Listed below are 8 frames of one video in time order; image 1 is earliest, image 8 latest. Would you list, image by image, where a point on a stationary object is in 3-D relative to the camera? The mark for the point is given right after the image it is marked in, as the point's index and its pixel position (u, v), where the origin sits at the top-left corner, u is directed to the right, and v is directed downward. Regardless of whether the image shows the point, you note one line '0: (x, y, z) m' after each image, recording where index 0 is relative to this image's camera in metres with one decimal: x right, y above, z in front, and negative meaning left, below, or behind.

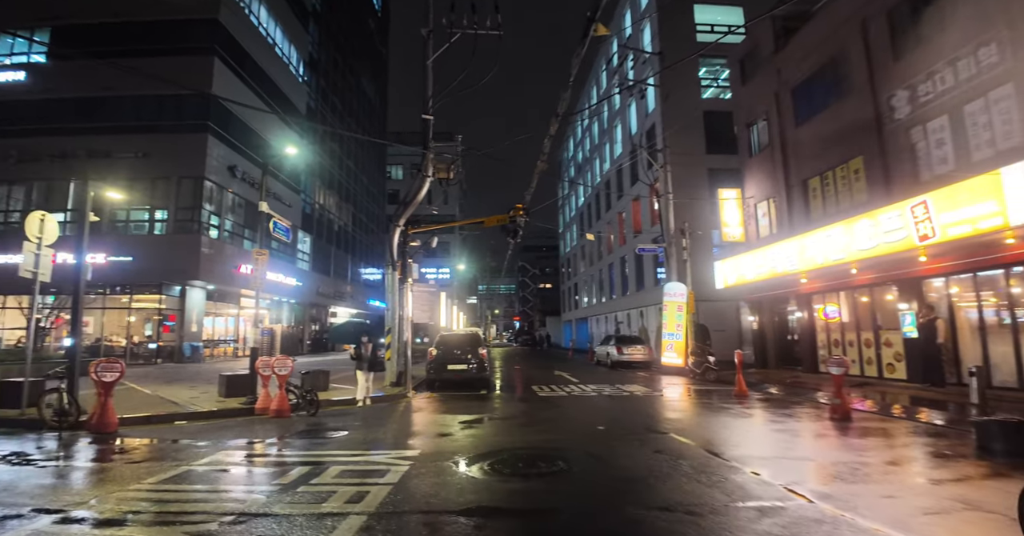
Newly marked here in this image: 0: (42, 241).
0: (-9.8, +0.5, +10.3) m
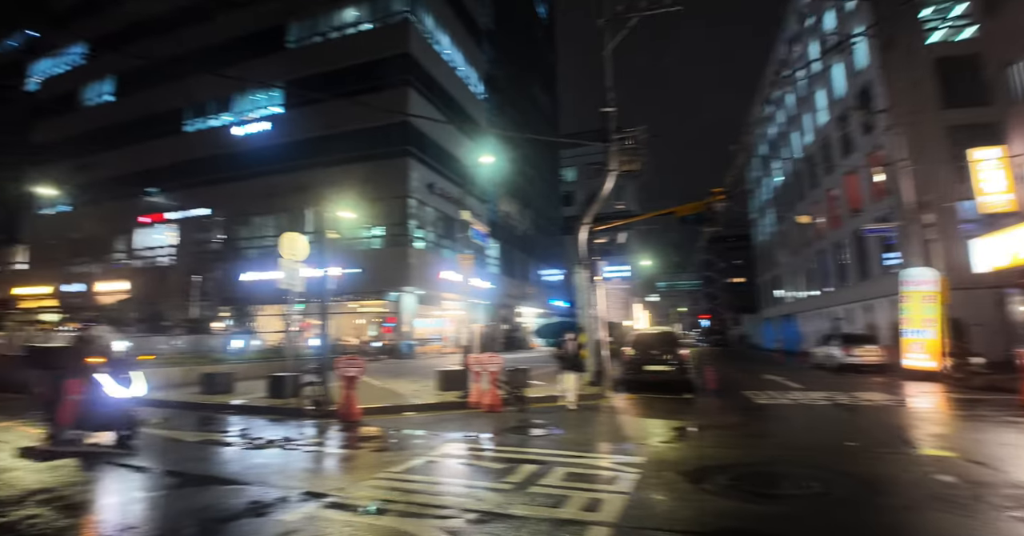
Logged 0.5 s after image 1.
0: (-5.3, +0.3, +12.3) m
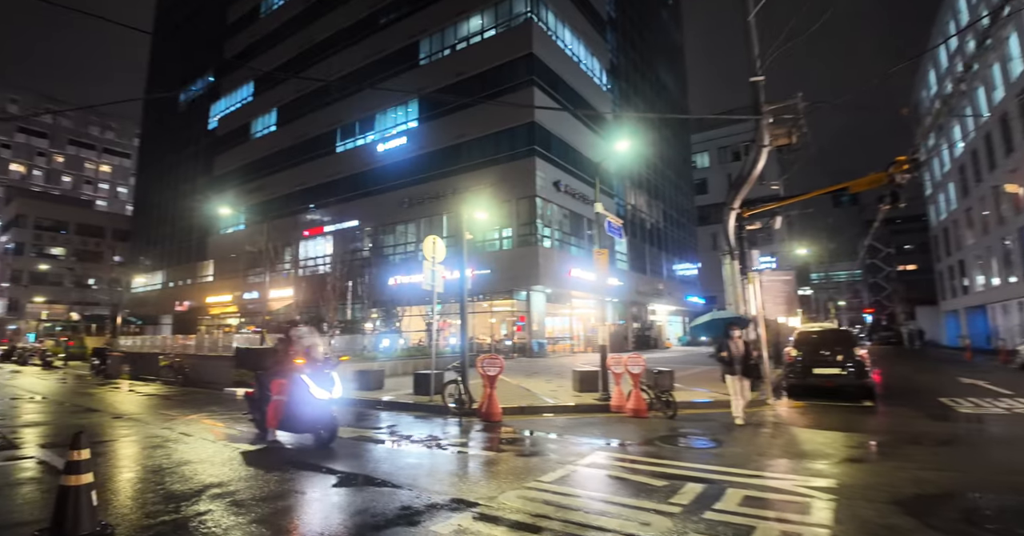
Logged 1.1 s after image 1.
0: (-1.9, +0.3, +12.5) m
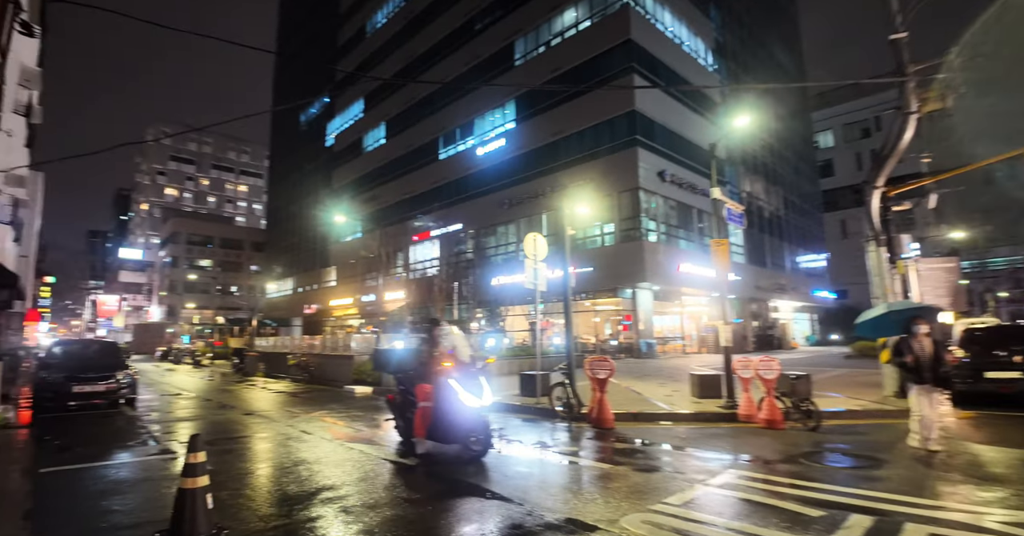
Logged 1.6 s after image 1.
0: (+0.6, +0.3, +12.1) m
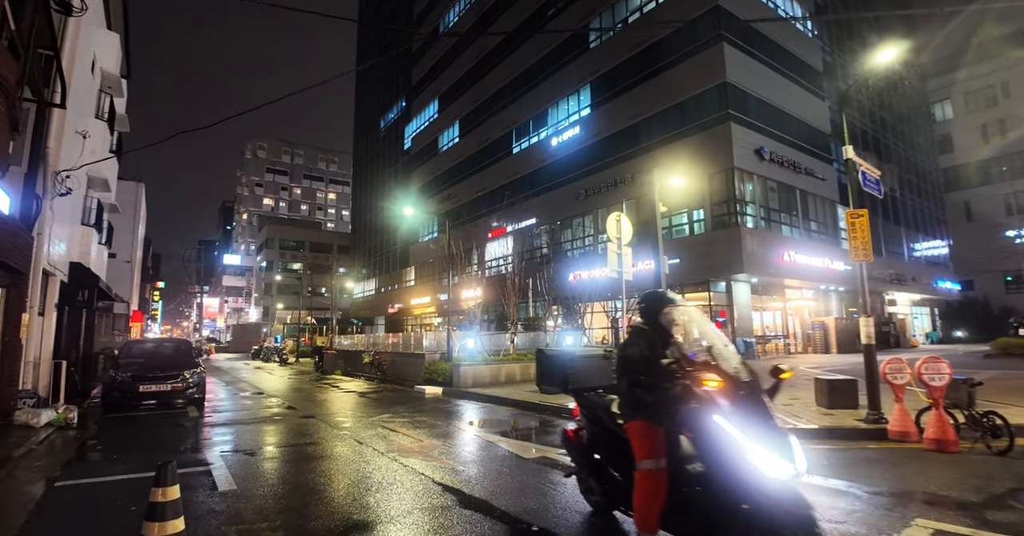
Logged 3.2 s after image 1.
0: (+2.3, +0.6, +10.5) m
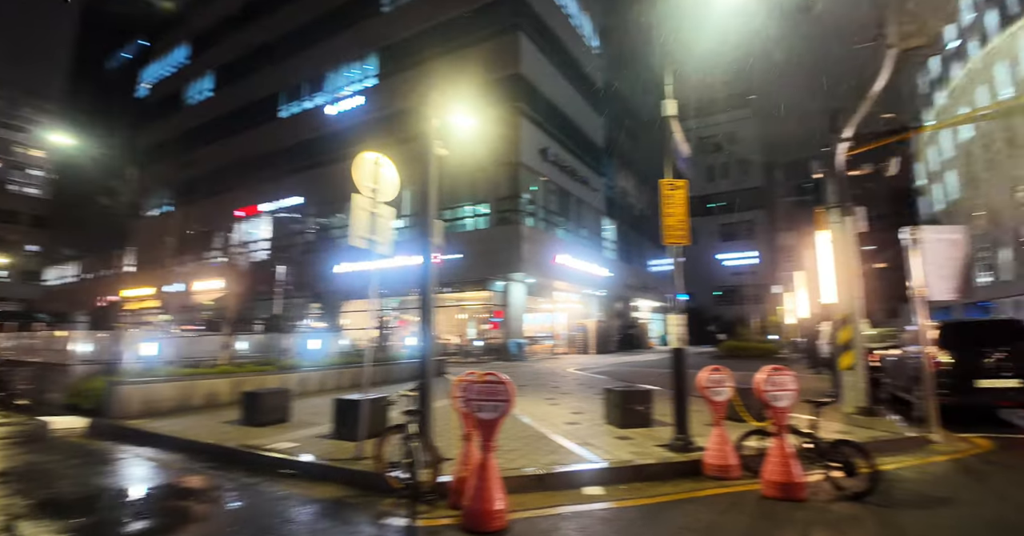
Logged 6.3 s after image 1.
0: (-1.9, +1.0, +7.2) m
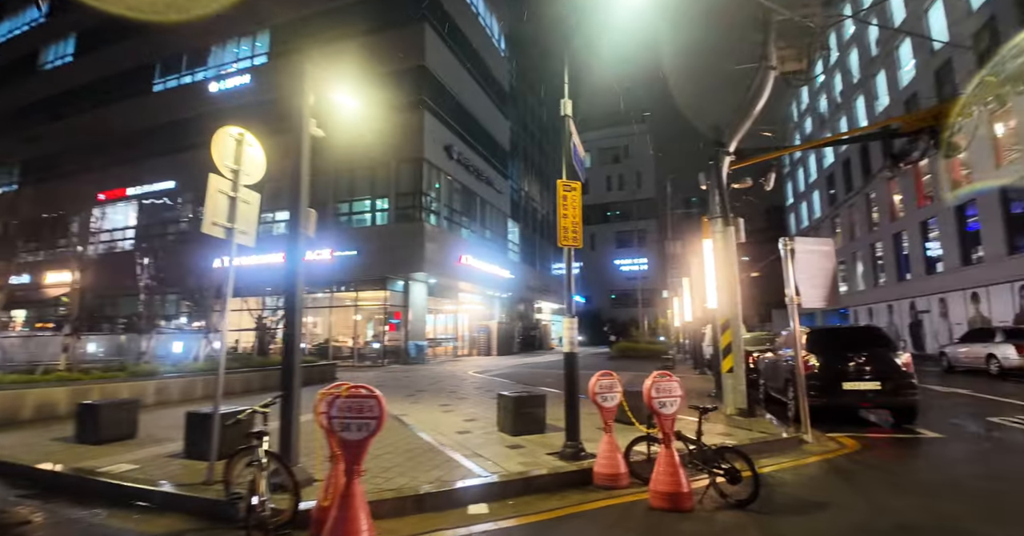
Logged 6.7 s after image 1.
0: (-3.4, +1.1, +6.2) m
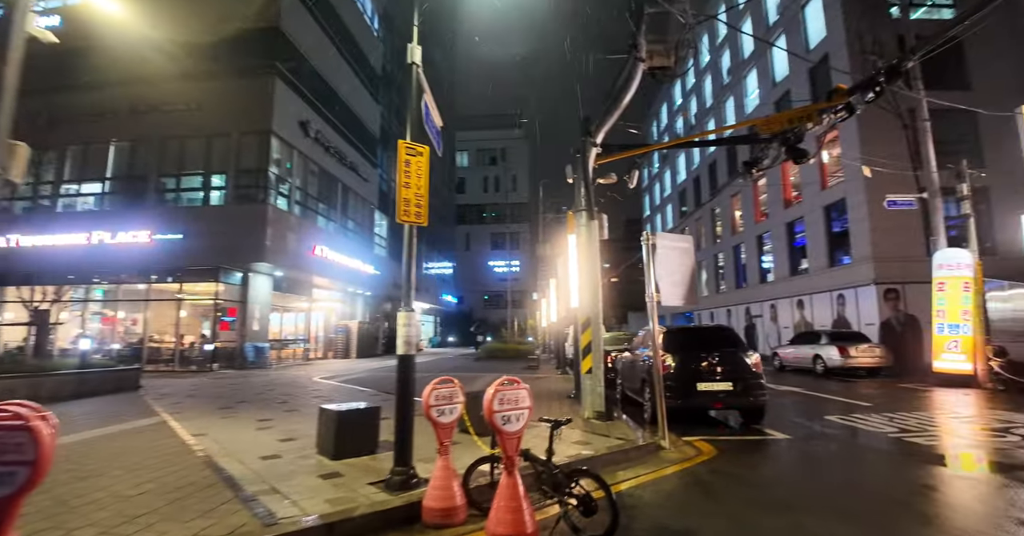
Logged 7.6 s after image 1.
0: (-4.9, +1.5, +4.0) m
